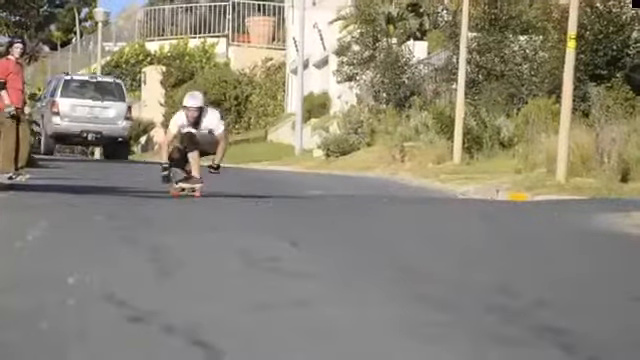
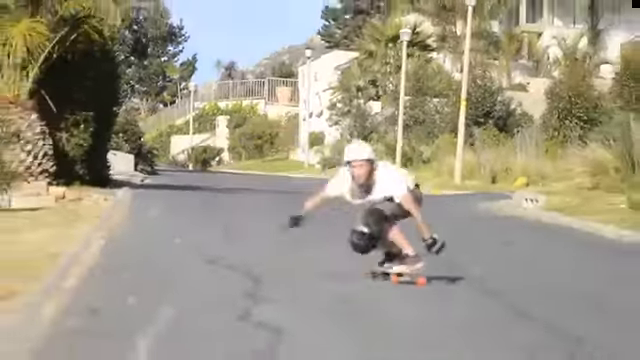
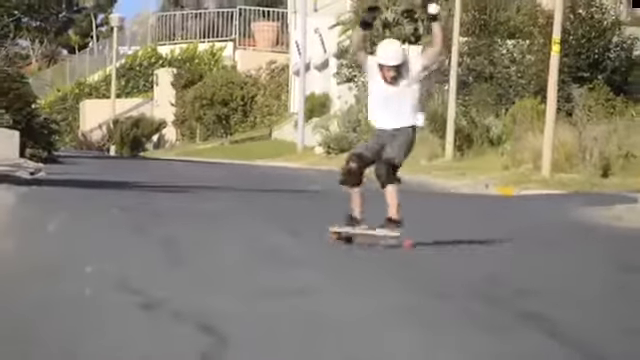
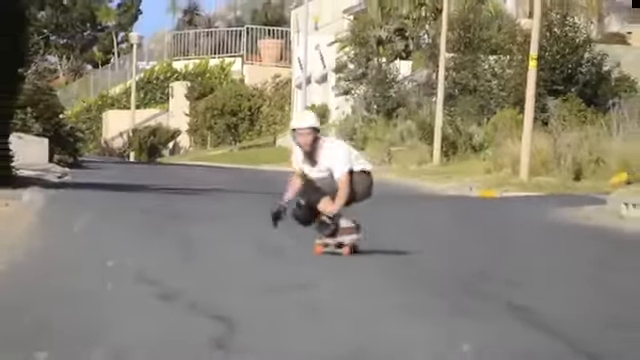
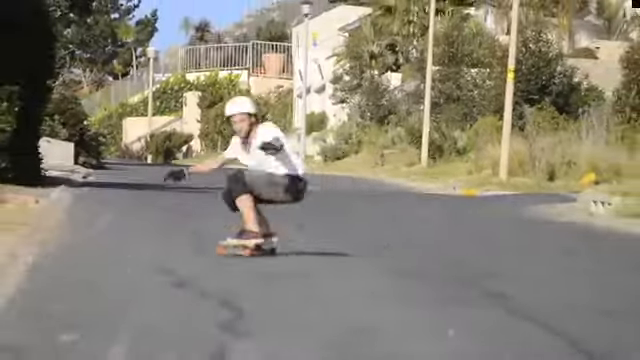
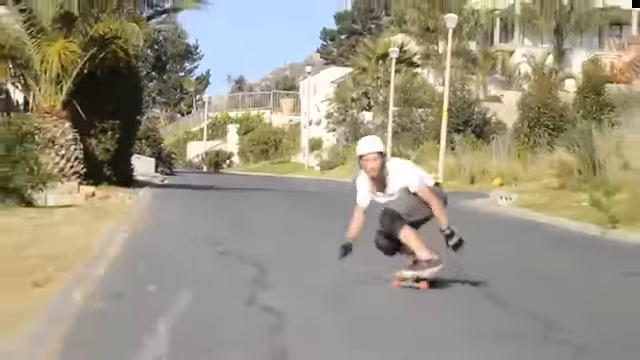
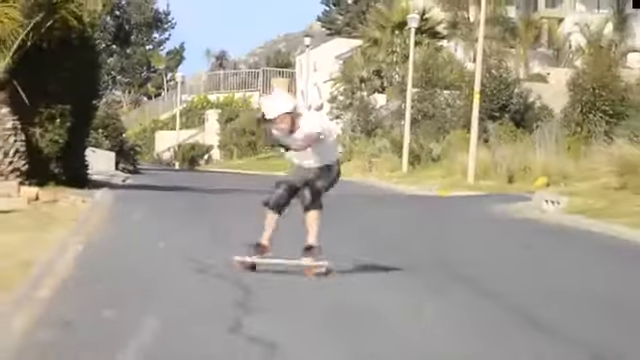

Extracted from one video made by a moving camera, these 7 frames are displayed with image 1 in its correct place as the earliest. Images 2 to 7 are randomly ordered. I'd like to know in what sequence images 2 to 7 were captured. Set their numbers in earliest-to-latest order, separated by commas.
3, 4, 5, 7, 2, 6
